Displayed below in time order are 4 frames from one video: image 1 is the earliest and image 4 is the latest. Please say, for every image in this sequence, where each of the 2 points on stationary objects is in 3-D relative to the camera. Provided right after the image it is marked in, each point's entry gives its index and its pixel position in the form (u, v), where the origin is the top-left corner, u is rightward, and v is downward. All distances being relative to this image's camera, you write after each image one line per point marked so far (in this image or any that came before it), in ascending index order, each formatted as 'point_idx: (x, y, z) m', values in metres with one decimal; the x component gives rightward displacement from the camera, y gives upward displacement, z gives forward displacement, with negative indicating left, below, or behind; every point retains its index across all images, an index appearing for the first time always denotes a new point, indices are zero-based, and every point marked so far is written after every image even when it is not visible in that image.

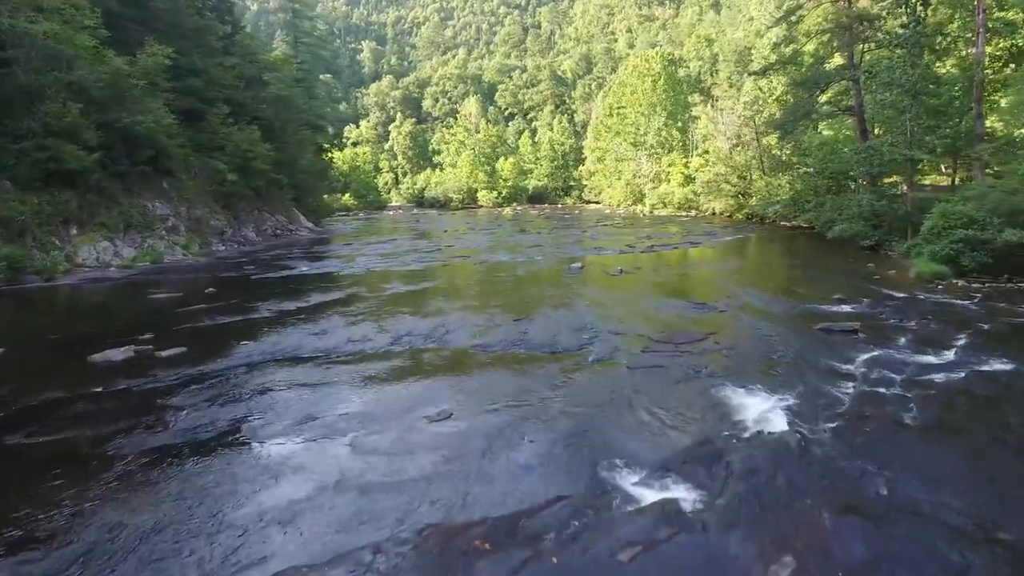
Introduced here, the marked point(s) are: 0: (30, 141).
0: (-10.5, +3.2, +19.7) m
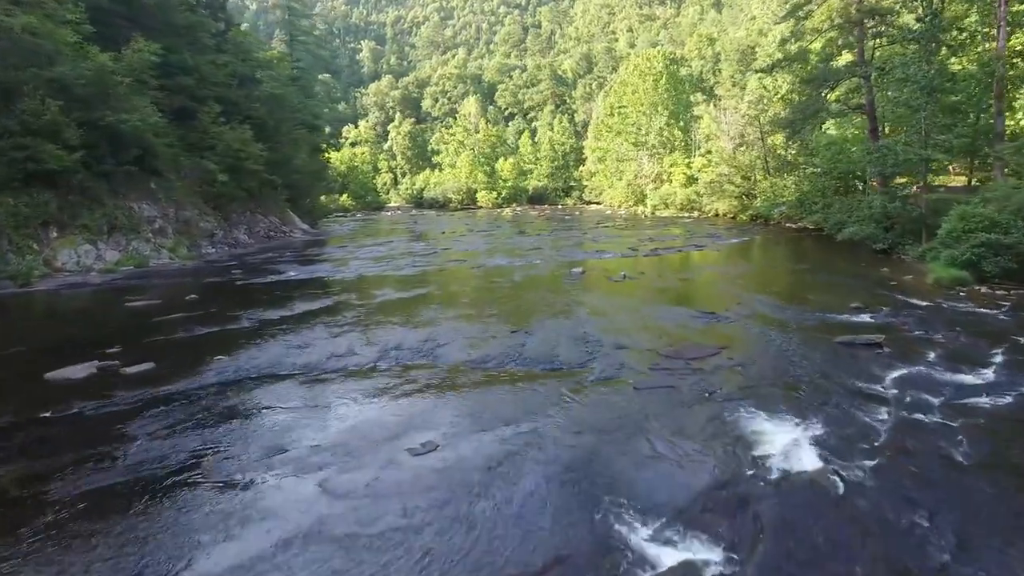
0: (-10.5, +3.1, +18.9) m
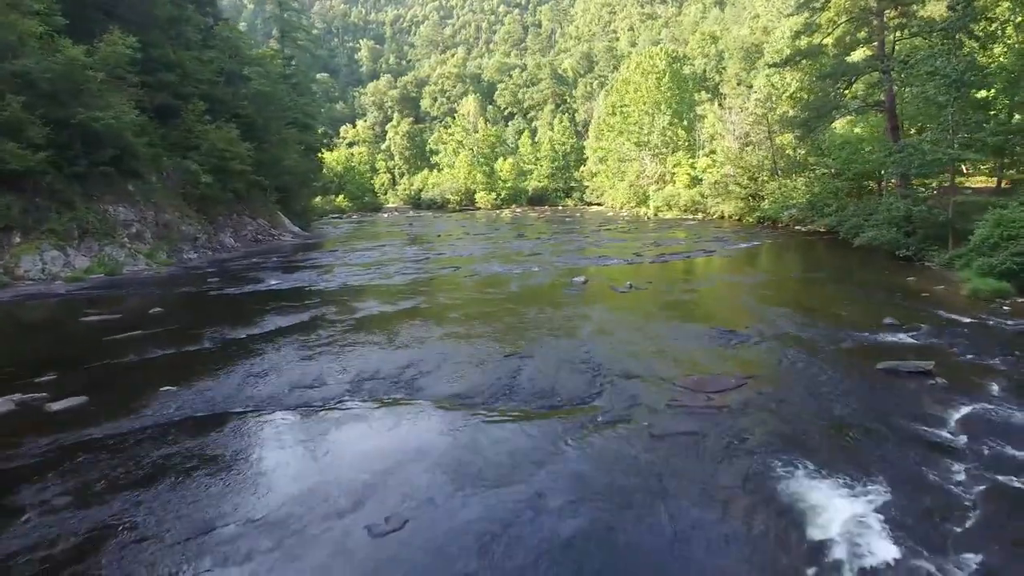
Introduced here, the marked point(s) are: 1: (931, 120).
0: (-10.6, +2.9, +17.5) m
1: (+9.1, +3.7, +19.7) m
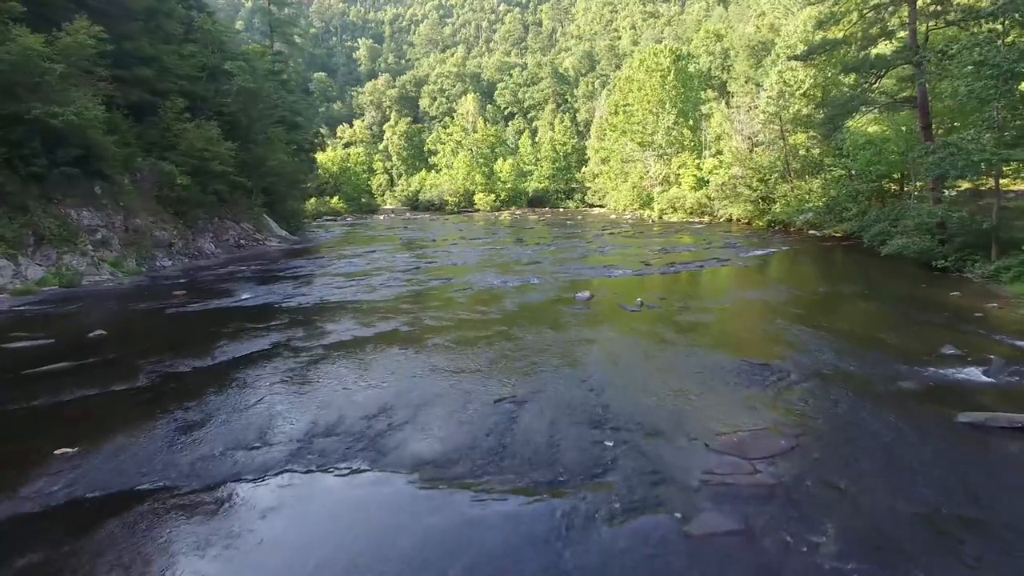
0: (-10.7, +2.6, +15.7) m
1: (+9.0, +3.4, +17.8) m
